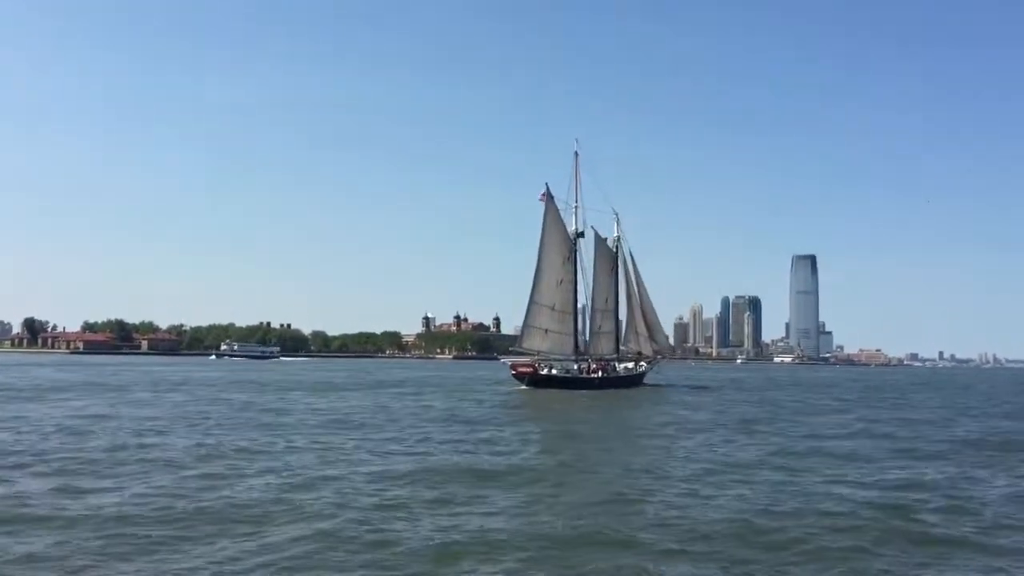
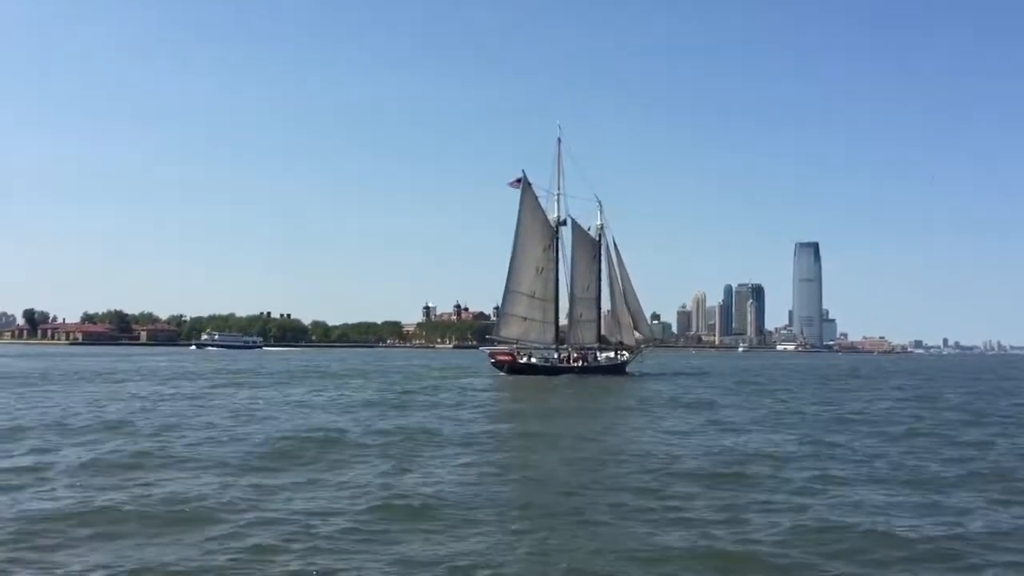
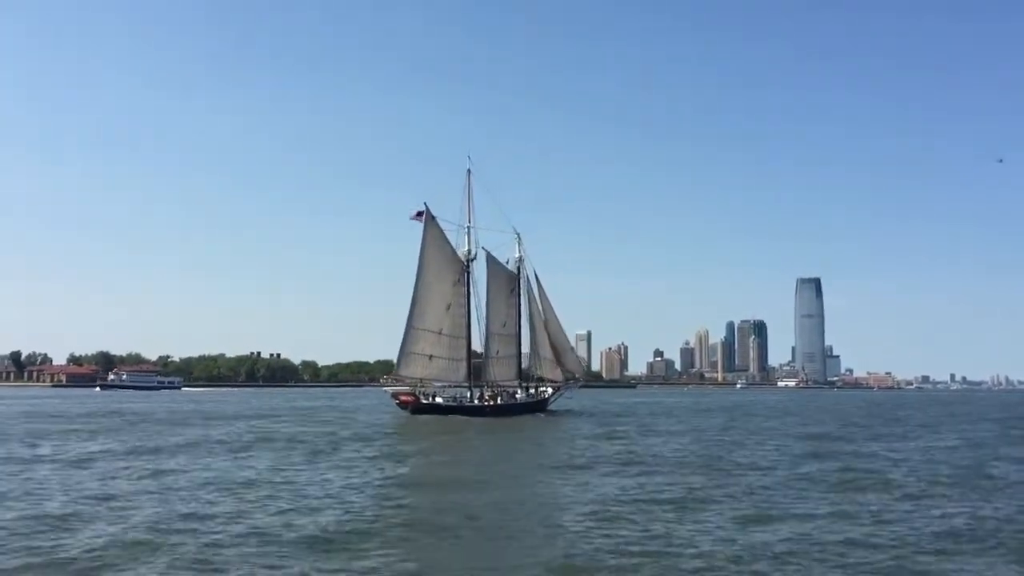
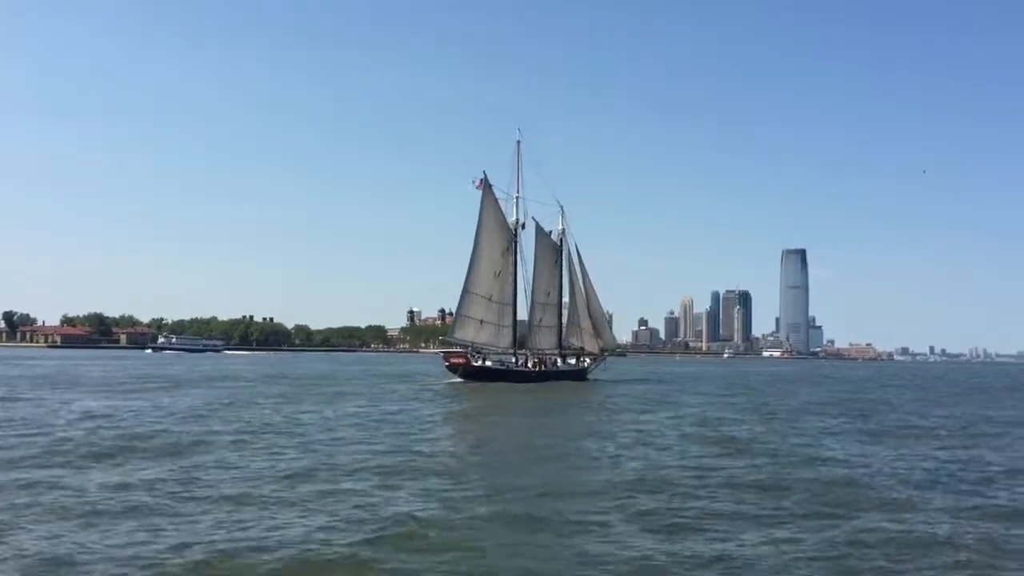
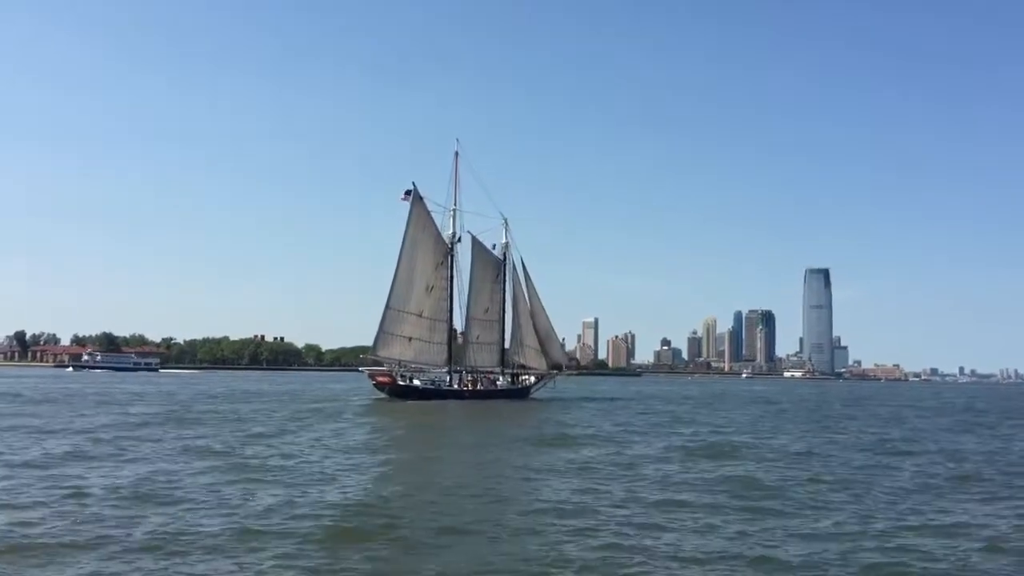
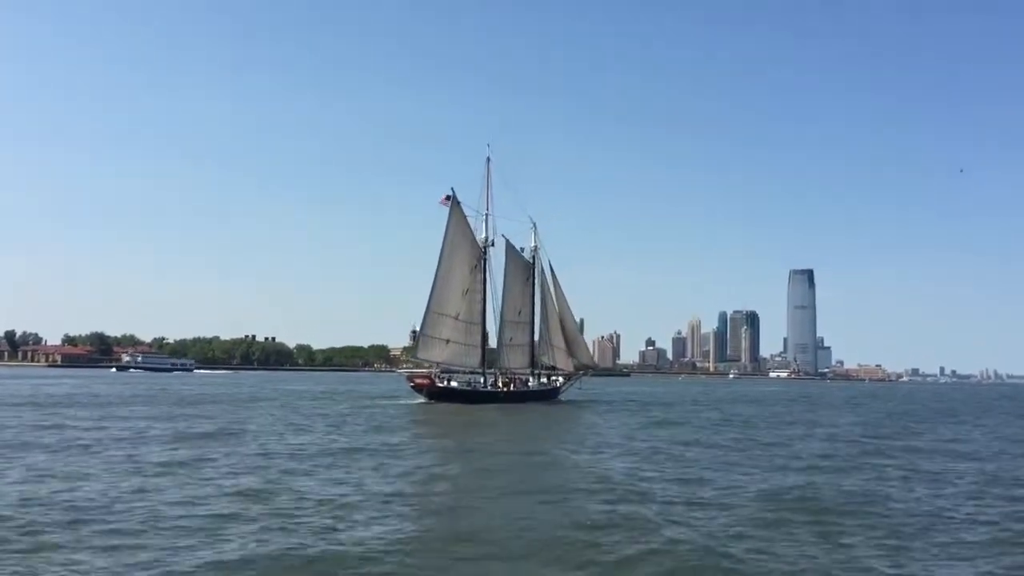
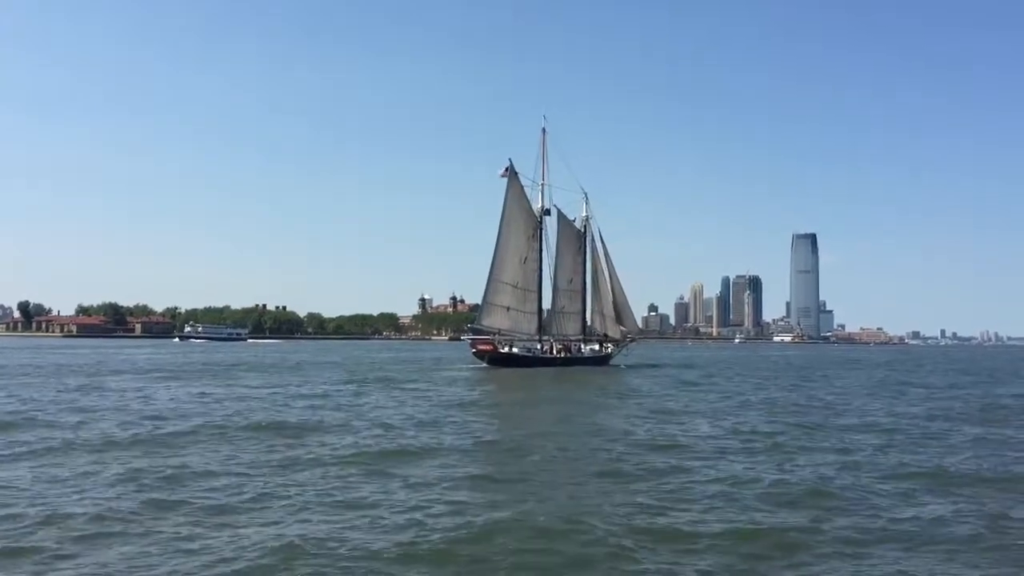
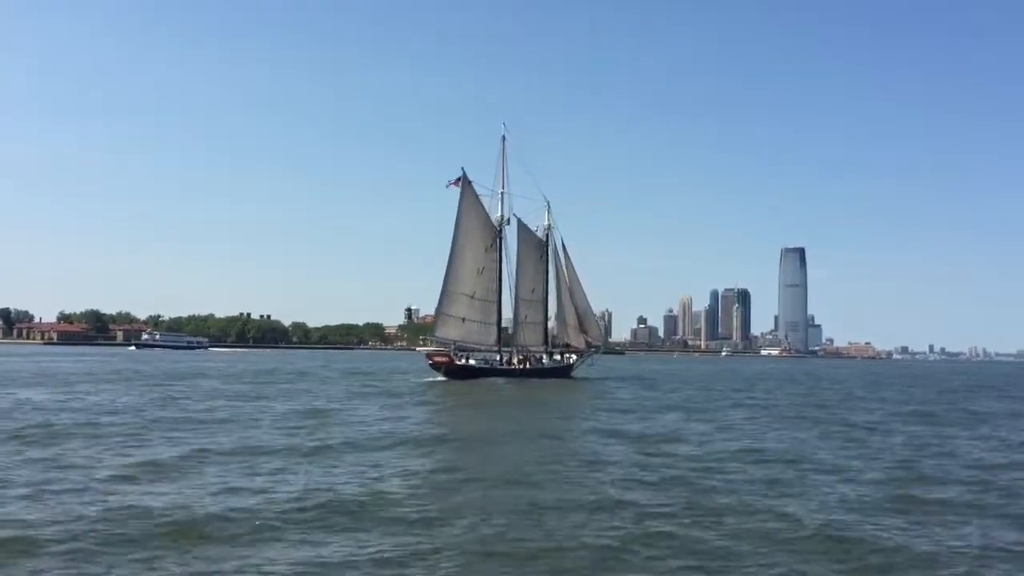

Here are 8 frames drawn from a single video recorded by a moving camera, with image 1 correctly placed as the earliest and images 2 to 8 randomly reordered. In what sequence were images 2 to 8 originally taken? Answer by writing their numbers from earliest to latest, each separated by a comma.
2, 7, 4, 8, 6, 3, 5
